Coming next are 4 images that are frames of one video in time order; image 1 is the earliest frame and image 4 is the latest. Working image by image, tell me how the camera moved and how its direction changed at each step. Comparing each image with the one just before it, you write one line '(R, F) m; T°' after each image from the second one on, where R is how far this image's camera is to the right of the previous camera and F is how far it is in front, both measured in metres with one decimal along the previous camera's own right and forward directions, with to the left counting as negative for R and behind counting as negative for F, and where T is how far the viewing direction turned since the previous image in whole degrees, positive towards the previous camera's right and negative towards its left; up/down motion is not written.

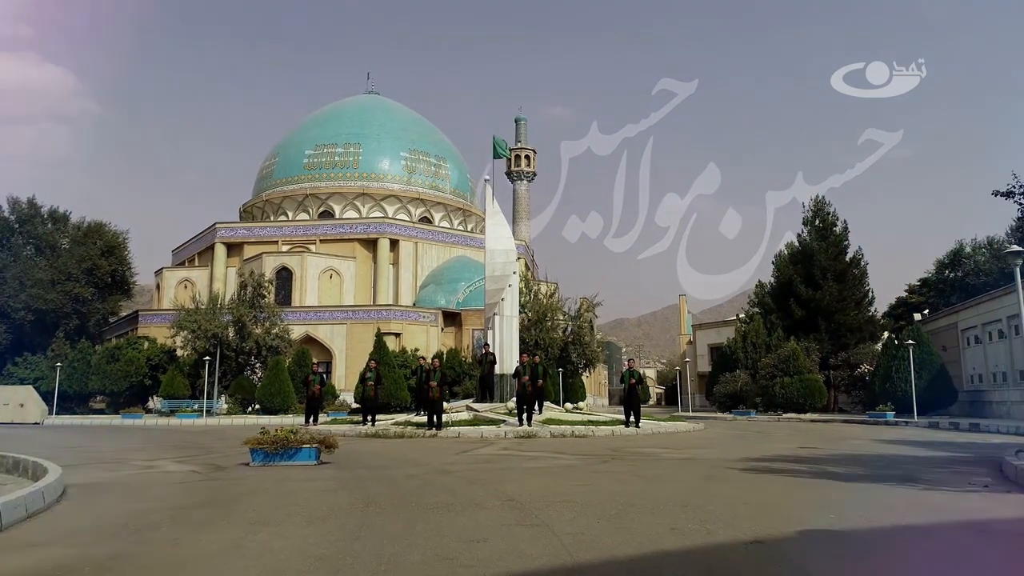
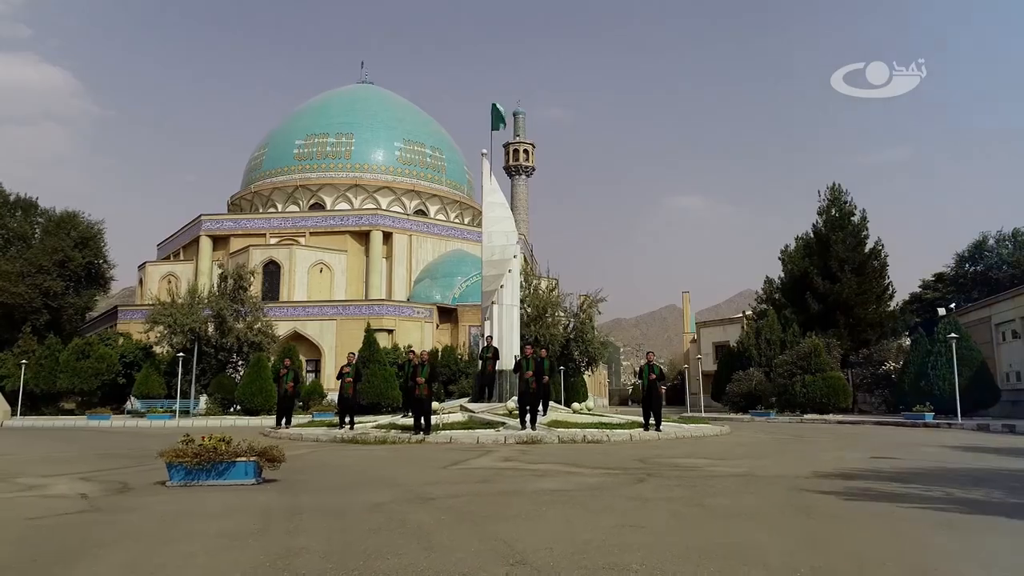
(0.0, +1.7) m; 0°
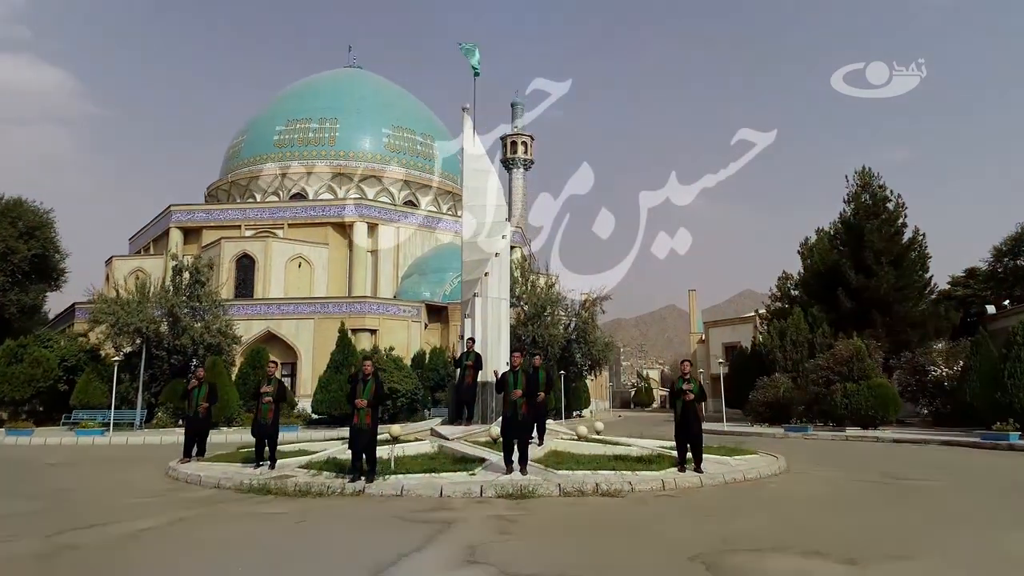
(+0.2, +3.0) m; 0°
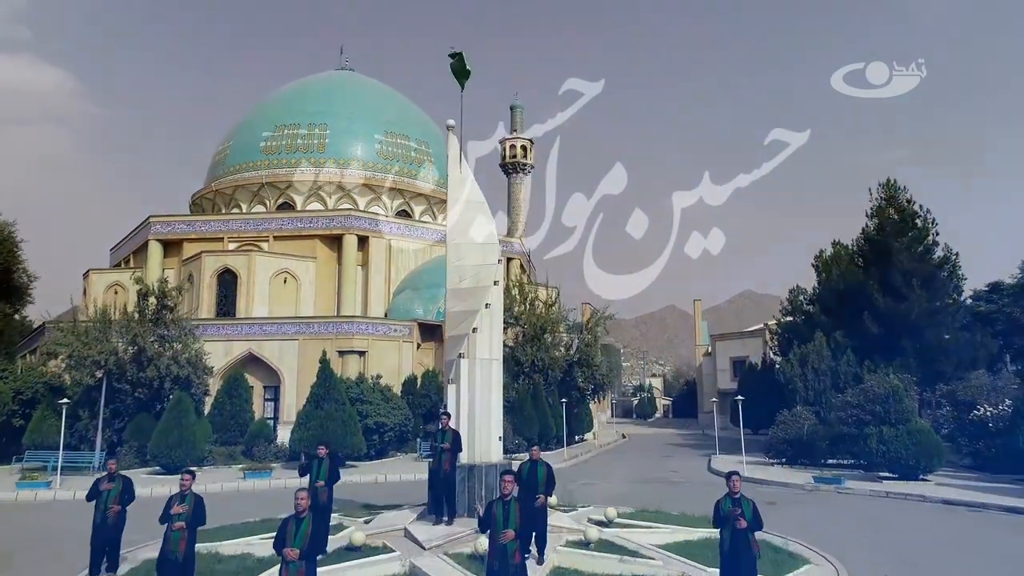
(+0.1, +1.9) m; 0°
